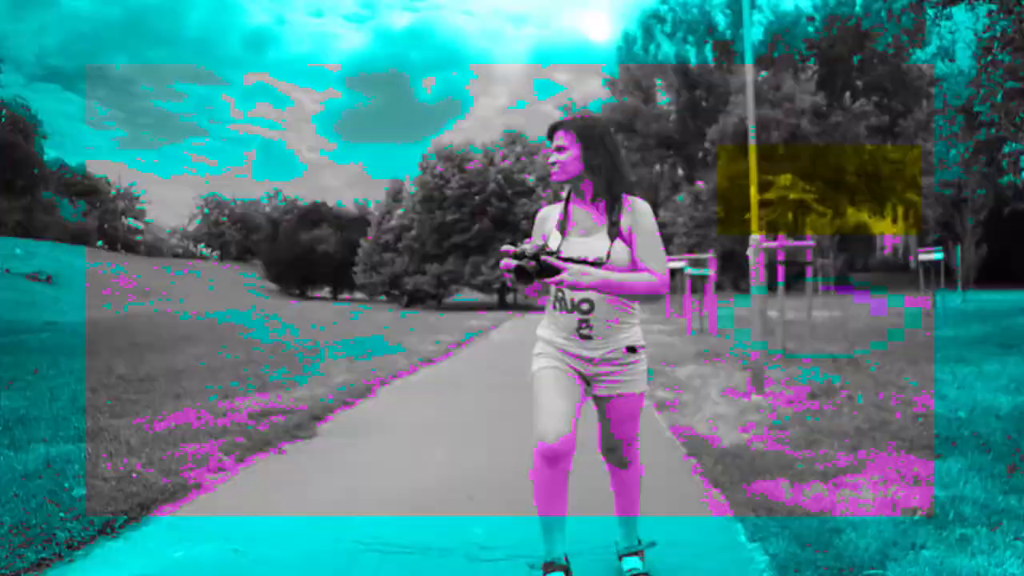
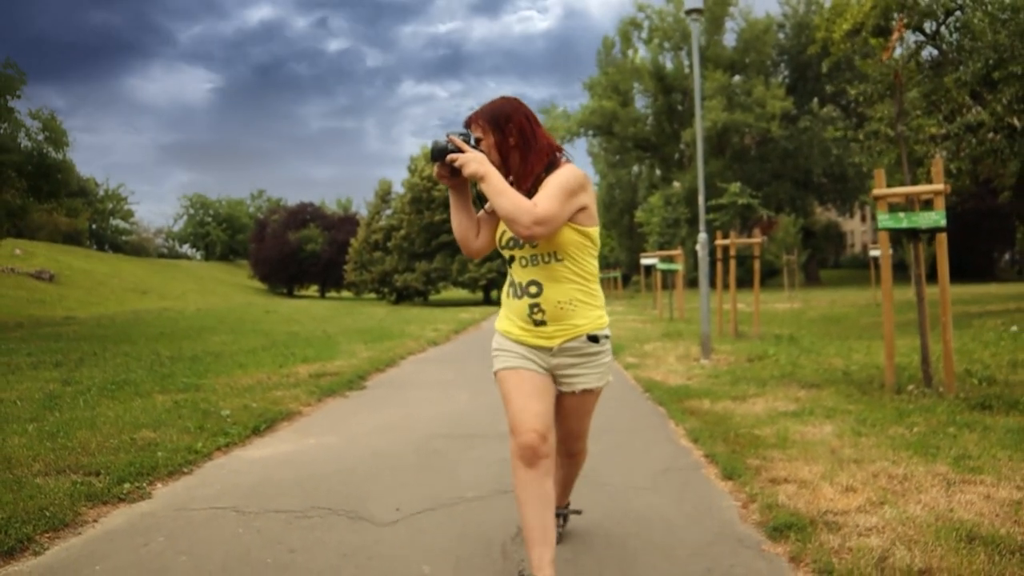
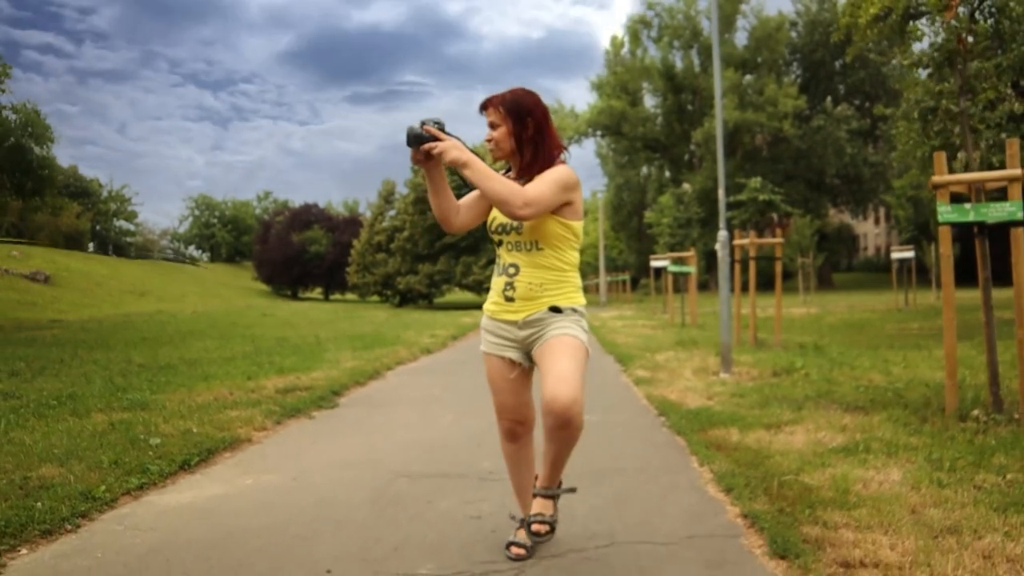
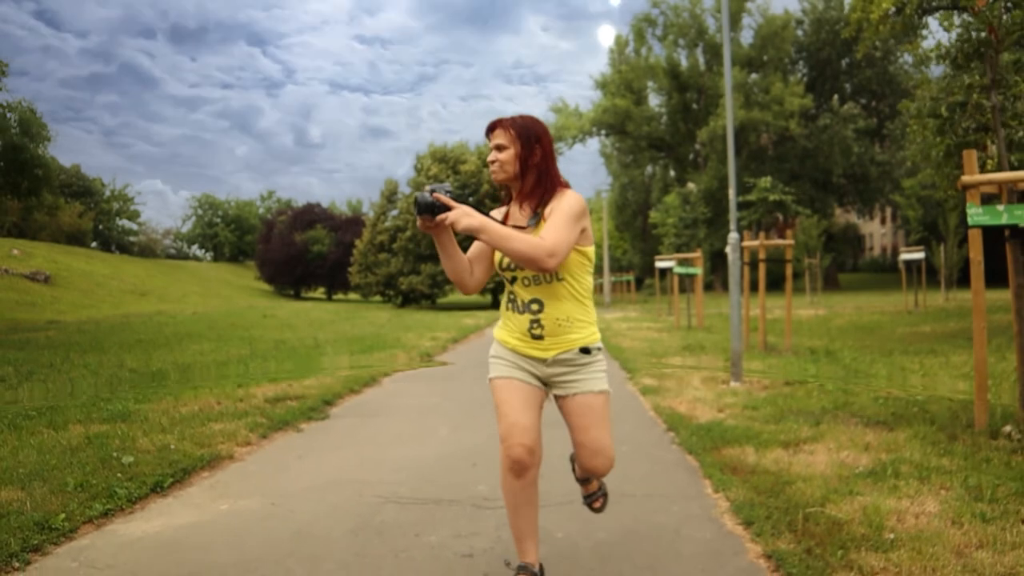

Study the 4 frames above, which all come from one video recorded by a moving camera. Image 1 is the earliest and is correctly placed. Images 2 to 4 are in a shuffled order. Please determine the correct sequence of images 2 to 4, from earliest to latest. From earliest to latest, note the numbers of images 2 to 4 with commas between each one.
4, 3, 2
